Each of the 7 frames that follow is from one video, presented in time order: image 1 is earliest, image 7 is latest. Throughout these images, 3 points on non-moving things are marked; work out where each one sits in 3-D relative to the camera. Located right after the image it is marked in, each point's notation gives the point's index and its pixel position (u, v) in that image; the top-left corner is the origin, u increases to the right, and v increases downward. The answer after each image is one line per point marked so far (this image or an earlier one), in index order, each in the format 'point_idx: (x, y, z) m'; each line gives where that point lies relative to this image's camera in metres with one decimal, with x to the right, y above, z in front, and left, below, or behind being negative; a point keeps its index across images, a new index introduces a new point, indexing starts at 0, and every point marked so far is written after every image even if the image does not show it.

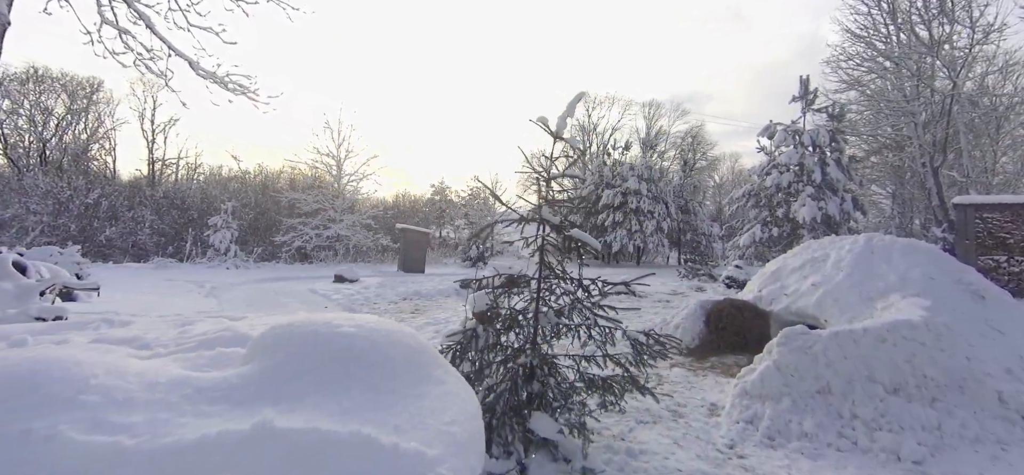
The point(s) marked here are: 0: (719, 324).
0: (+2.6, -1.1, +6.3) m
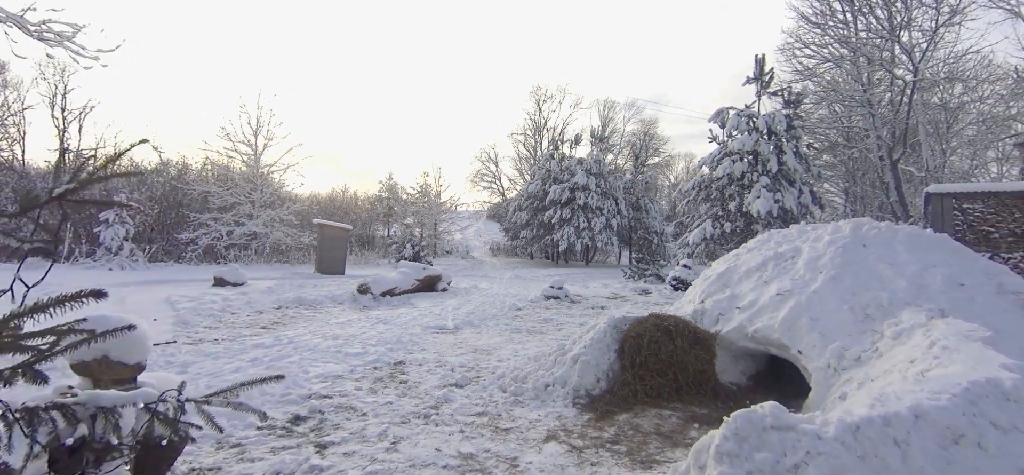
0: (+1.0, -1.0, +4.0) m
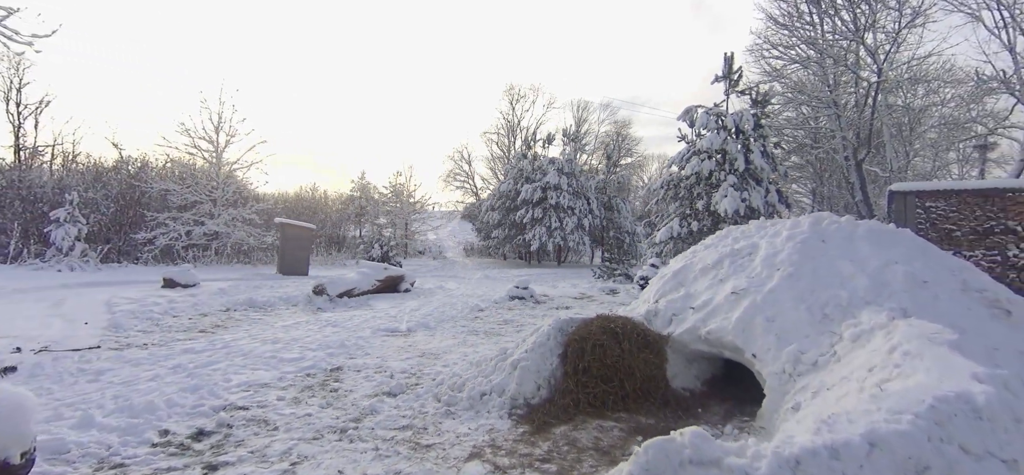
0: (+0.5, -0.9, +3.7) m
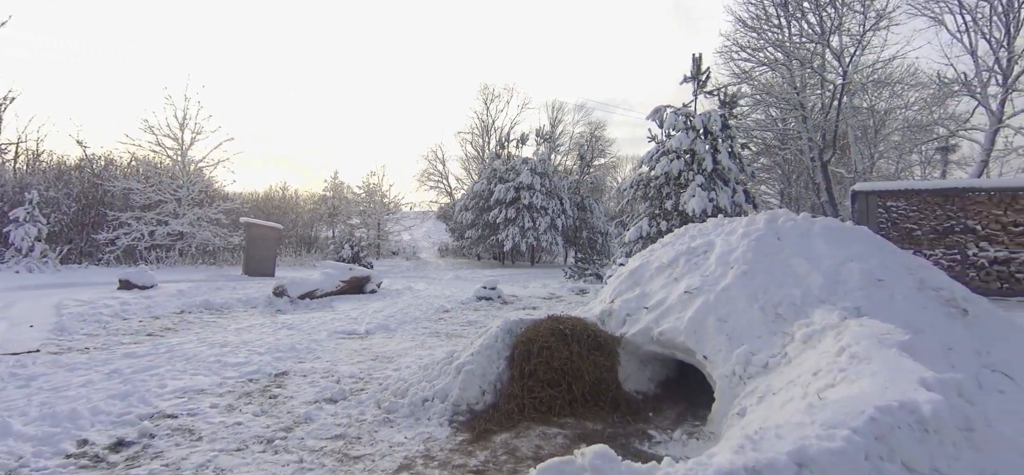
0: (+0.1, -0.9, +3.5) m
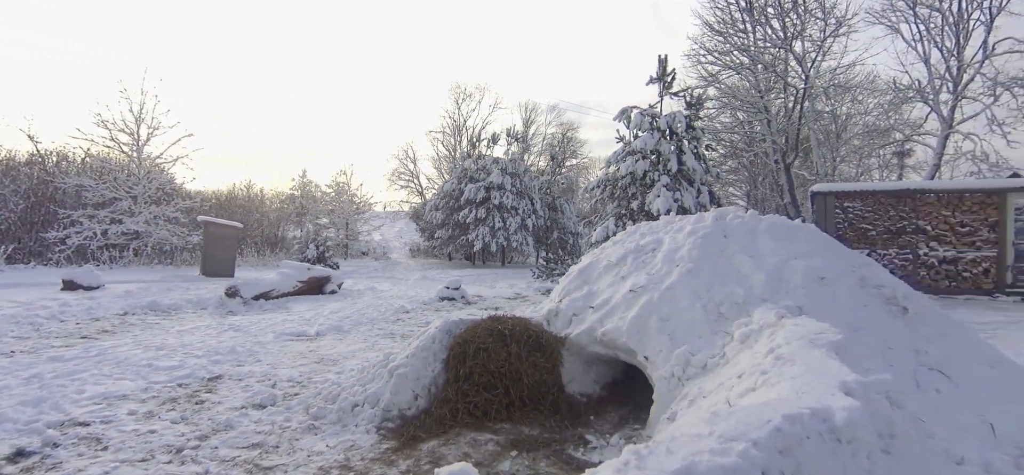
0: (-0.3, -0.9, +3.3) m
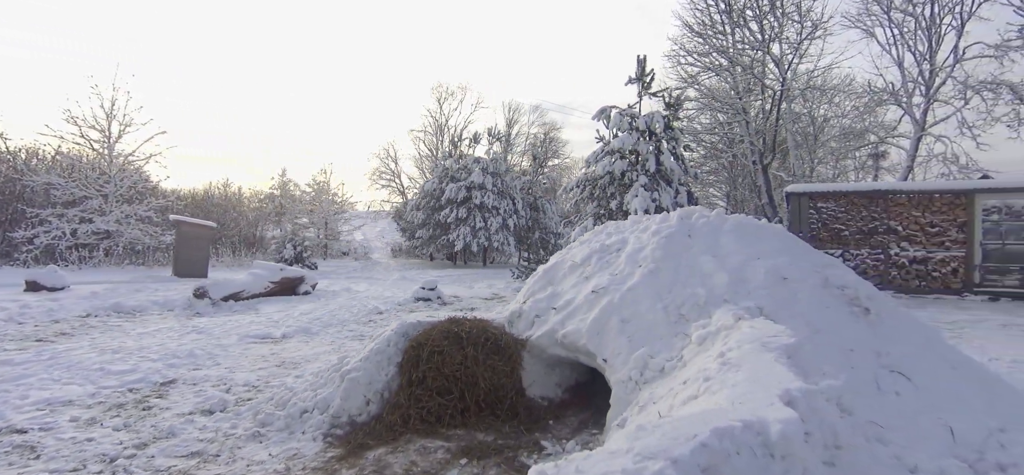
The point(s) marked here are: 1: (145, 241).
0: (-0.6, -0.9, +3.2) m
1: (-13.5, -0.1, +18.1) m
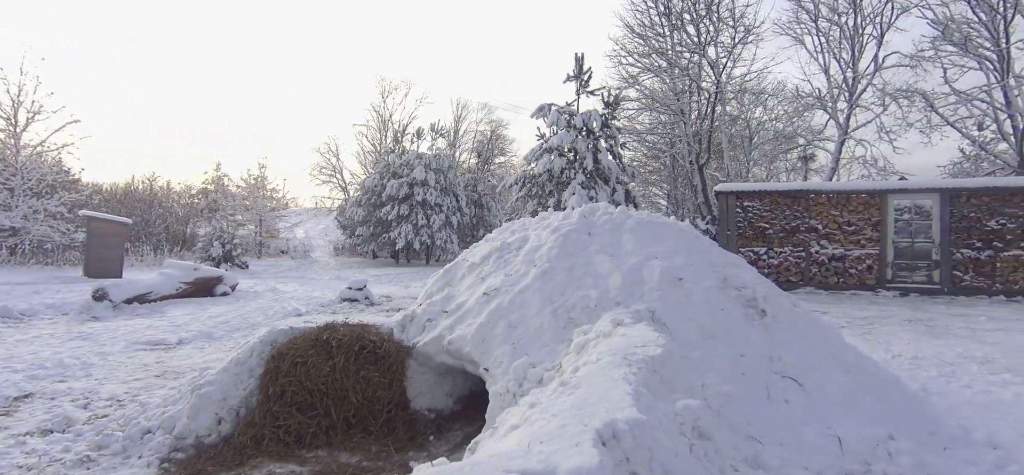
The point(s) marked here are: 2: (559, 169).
0: (-1.3, -0.8, +2.8) m
1: (-15.6, 0.0, +16.5) m
2: (+1.3, +1.8, +13.2) m
